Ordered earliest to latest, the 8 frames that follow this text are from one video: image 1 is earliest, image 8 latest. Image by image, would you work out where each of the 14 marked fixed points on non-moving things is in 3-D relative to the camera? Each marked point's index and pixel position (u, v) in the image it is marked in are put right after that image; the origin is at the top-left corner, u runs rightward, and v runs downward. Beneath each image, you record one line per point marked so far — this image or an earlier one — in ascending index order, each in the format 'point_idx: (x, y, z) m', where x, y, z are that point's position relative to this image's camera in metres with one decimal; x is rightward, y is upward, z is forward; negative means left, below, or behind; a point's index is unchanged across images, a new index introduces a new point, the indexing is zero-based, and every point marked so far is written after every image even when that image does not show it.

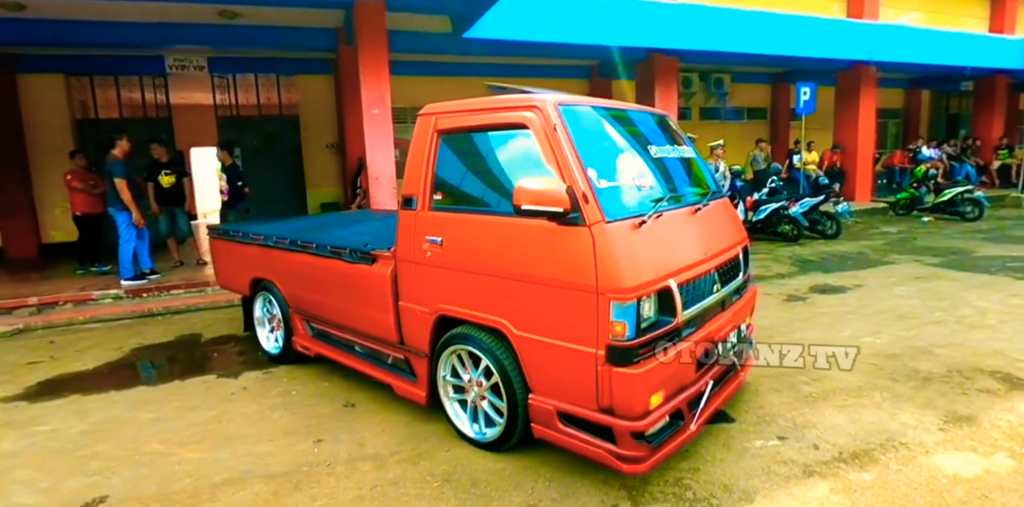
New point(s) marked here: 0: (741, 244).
0: (+1.5, +0.1, +3.7) m
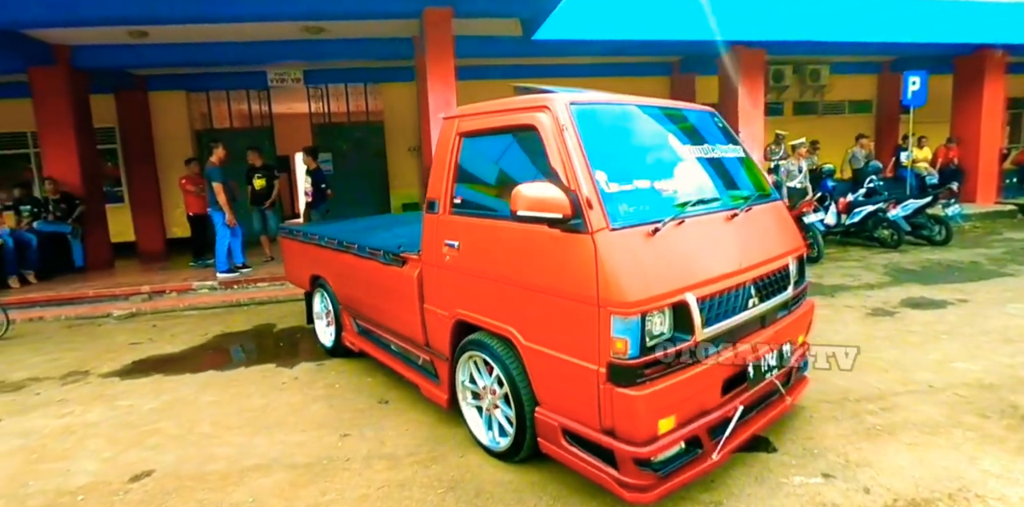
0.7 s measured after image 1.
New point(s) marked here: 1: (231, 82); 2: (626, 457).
0: (+1.6, 0.0, +3.3) m
1: (-5.2, +3.2, +10.5) m
2: (+0.5, -0.9, +2.4) m
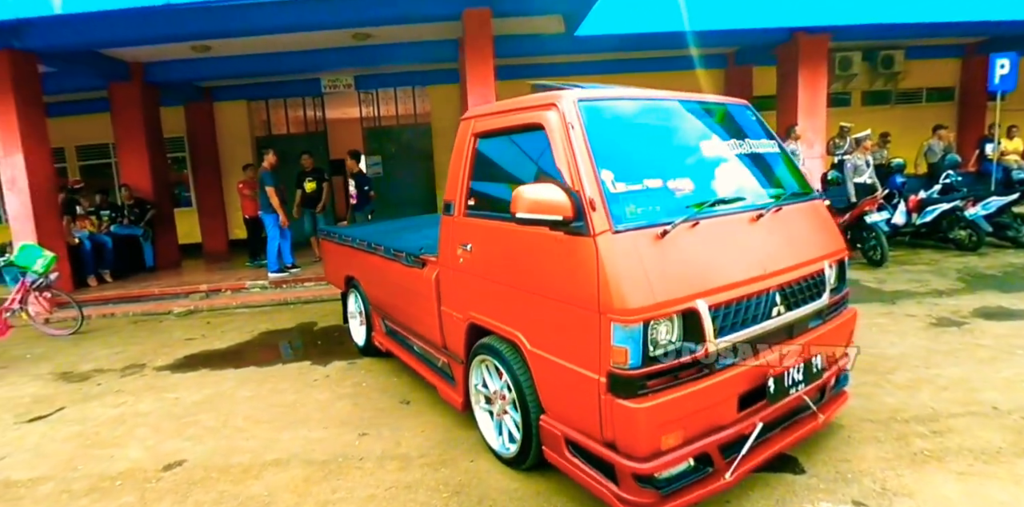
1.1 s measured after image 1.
0: (+1.7, 0.0, +3.0) m
1: (-4.2, +3.3, +11.0) m
2: (+0.5, -0.9, +2.2) m
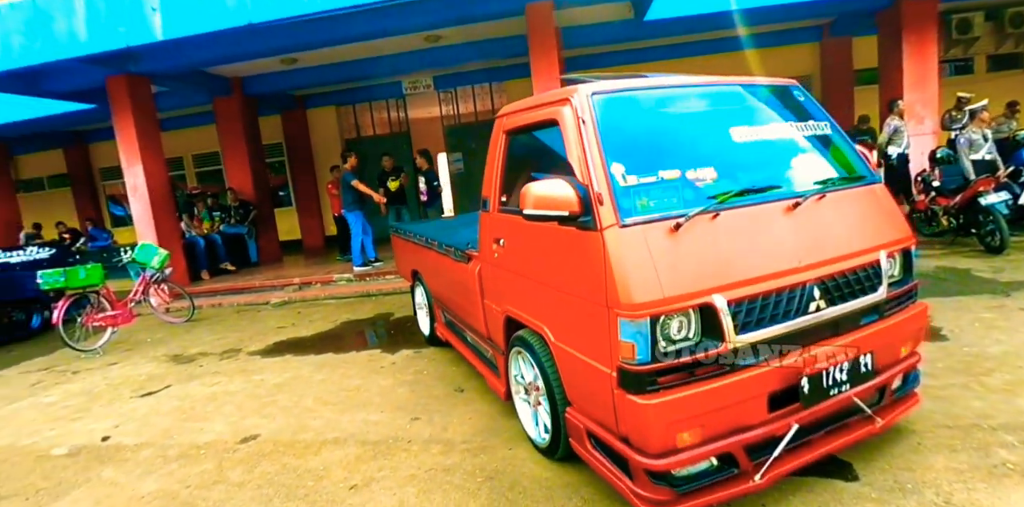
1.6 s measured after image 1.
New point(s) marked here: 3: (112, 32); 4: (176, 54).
0: (+1.9, 0.0, +2.8) m
1: (-2.7, +3.4, +11.6) m
2: (+0.5, -0.8, +2.2) m
3: (-5.3, +3.0, +7.5) m
4: (-4.9, +3.0, +8.3) m
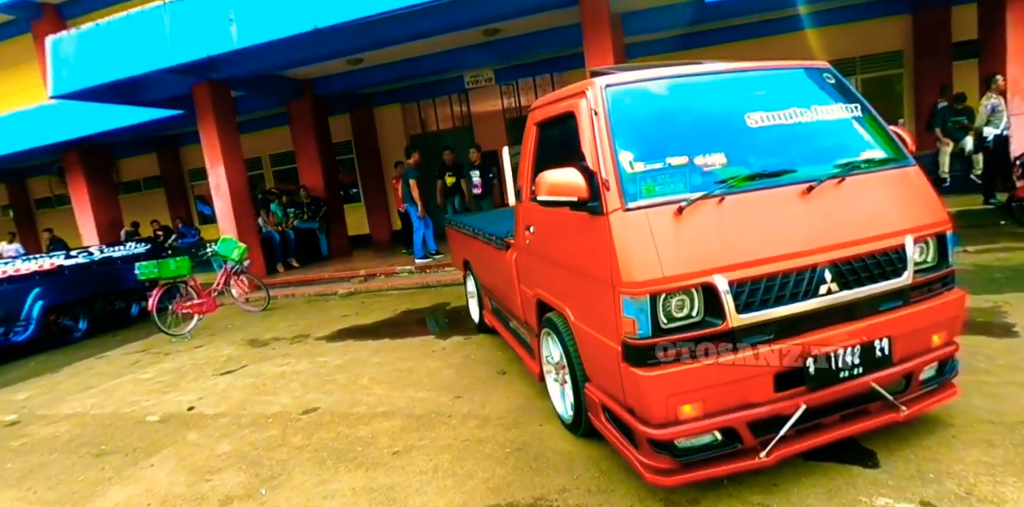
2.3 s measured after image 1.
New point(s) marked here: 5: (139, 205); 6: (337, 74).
0: (+2.0, +0.1, +2.8) m
1: (-1.5, +3.5, +12.1) m
2: (+0.6, -0.8, +2.4) m
3: (-4.6, +3.1, +8.3) m
4: (-4.1, +3.1, +9.0) m
5: (-10.4, +1.5, +16.0) m
6: (-3.4, +3.5, +11.0) m
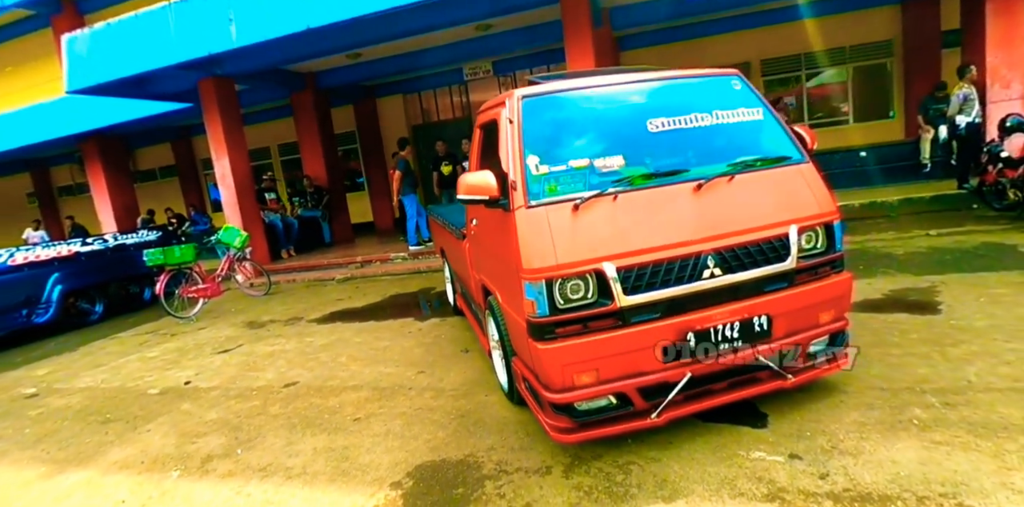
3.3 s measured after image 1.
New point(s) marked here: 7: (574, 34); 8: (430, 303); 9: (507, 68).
0: (+1.6, +0.2, +3.1) m
1: (-1.6, +3.8, +12.4) m
2: (+0.2, -0.7, +2.8) m
3: (-4.8, +3.3, +8.8) m
4: (-4.3, +3.3, +9.5) m
5: (-10.4, +1.8, +16.7) m
6: (-3.5, +3.7, +11.4) m
7: (+0.9, +3.0, +7.8) m
8: (-1.2, -0.6, +6.9) m
9: (-0.2, +3.7, +11.7) m
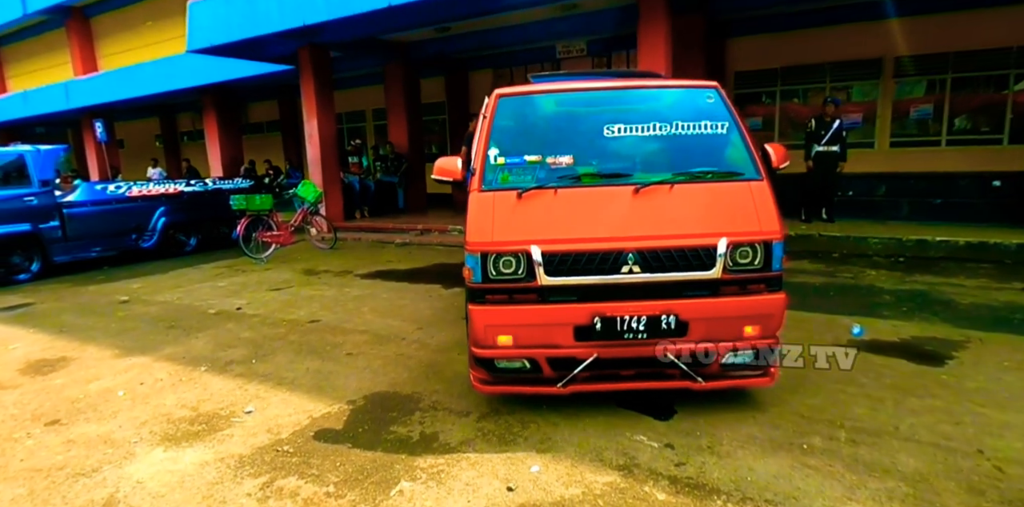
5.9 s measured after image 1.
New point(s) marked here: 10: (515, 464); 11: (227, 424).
0: (+1.3, +0.1, +3.4) m
1: (+0.1, +4.2, +13.0) m
2: (-0.2, -0.6, +3.4) m
3: (-3.7, +4.1, +9.9) m
4: (-3.0, +4.0, +10.6) m
5: (-8.1, +3.5, +18.6) m
6: (-1.9, +4.4, +12.4) m
7: (+1.8, +3.0, +8.1) m
8: (-0.9, -0.3, +7.7) m
9: (+1.3, +3.9, +12.1) m
10: (0.0, -1.0, +2.8) m
11: (-1.6, -1.0, +3.2) m
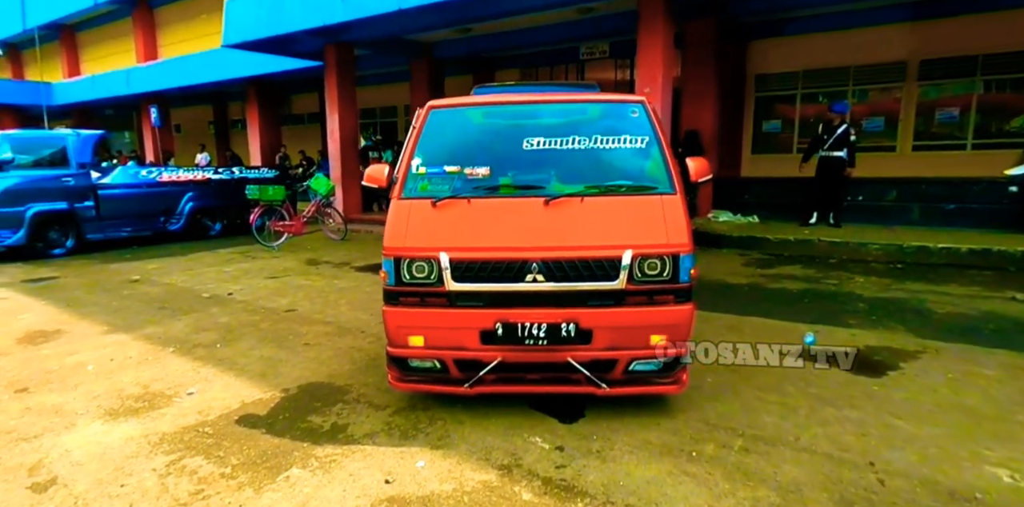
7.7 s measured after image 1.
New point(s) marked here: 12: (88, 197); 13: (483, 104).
0: (+0.9, 0.0, +3.5) m
1: (+0.6, +4.2, +13.1) m
2: (-0.7, -0.6, +3.6) m
3: (-3.4, +4.3, +10.3) m
4: (-2.8, +4.2, +10.9) m
5: (-7.2, +4.0, +19.3) m
6: (-1.5, +4.5, +12.6) m
7: (+1.8, +3.0, +8.0) m
8: (-1.0, -0.2, +7.9) m
9: (+1.7, +3.9, +12.1) m
10: (-0.6, -1.1, +3.0) m
11: (-2.2, -0.9, +3.5) m
12: (-6.9, +0.9, +9.2) m
13: (-0.1, +1.0, +3.9) m
